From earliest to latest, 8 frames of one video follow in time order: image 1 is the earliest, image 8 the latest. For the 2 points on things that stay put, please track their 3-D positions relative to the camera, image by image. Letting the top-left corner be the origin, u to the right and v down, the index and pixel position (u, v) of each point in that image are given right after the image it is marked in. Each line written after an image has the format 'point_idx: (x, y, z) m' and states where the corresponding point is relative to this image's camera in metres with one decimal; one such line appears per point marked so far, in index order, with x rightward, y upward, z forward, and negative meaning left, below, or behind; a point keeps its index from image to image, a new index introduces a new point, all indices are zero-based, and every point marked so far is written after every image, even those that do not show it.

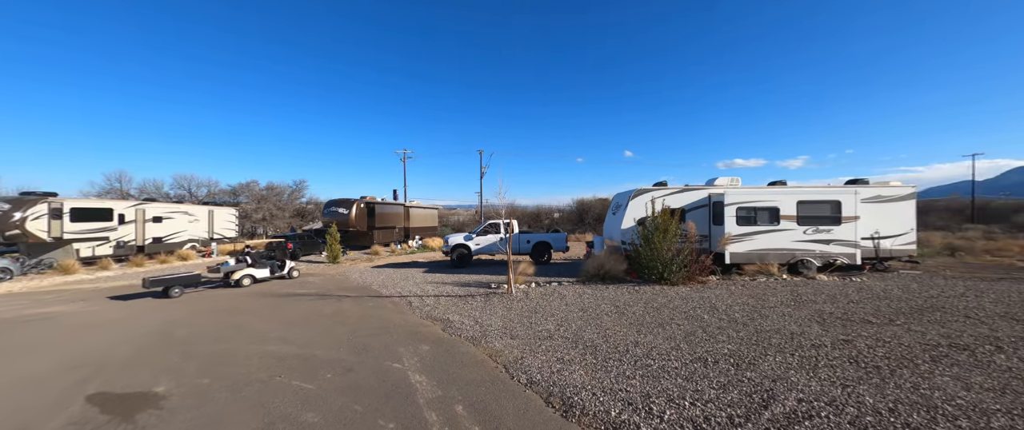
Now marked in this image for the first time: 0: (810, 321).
0: (+4.8, -1.7, +5.3) m
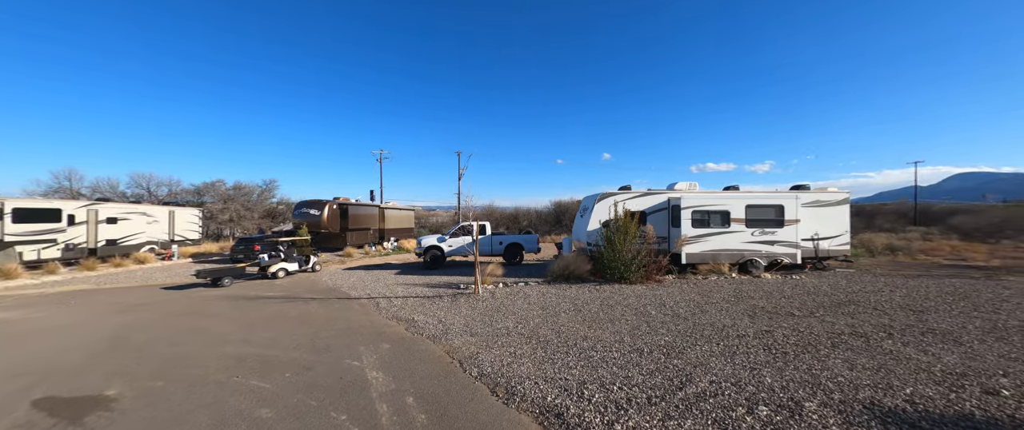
0: (+4.1, -1.8, +5.9) m
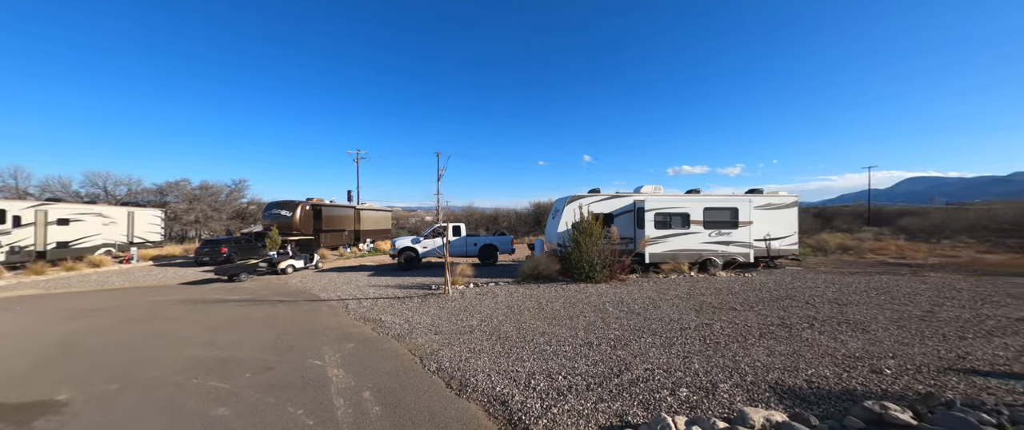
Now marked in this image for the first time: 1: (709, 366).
0: (+3.4, -1.8, +6.3) m
1: (+2.3, -1.7, +3.8) m
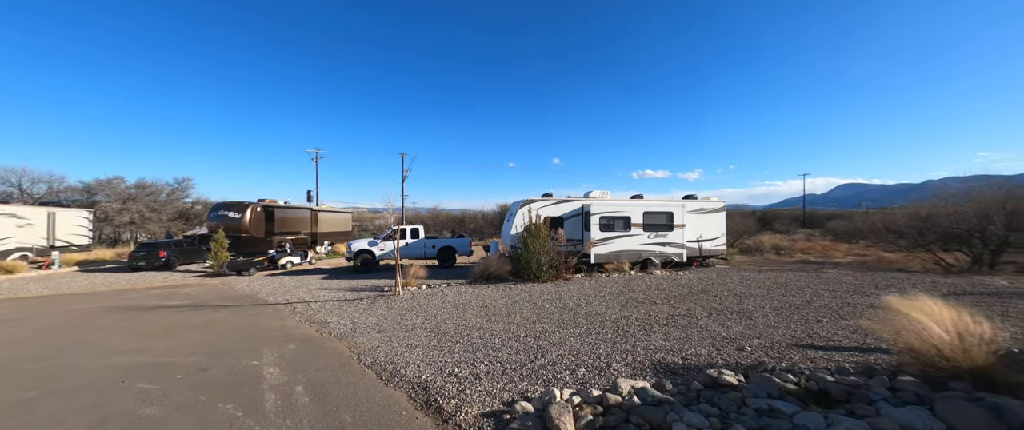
0: (+2.2, -1.9, +7.0) m
1: (+1.3, -1.8, +4.4) m
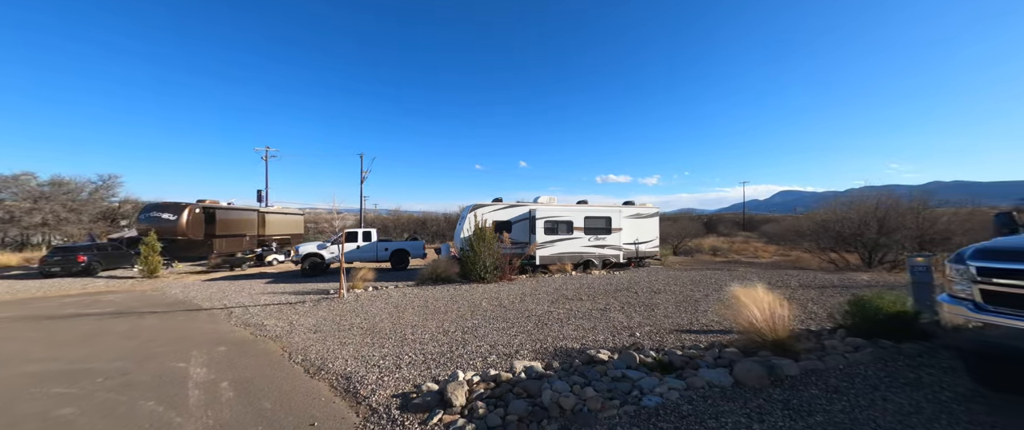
0: (+0.8, -2.0, +7.7) m
1: (+0.2, -1.9, +5.0) m
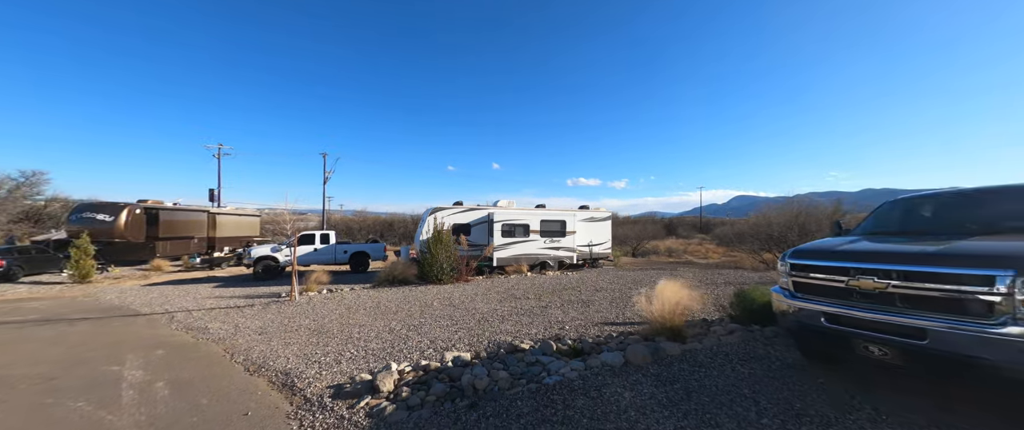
0: (-0.4, -2.1, +8.2) m
1: (-0.8, -2.0, +5.5) m
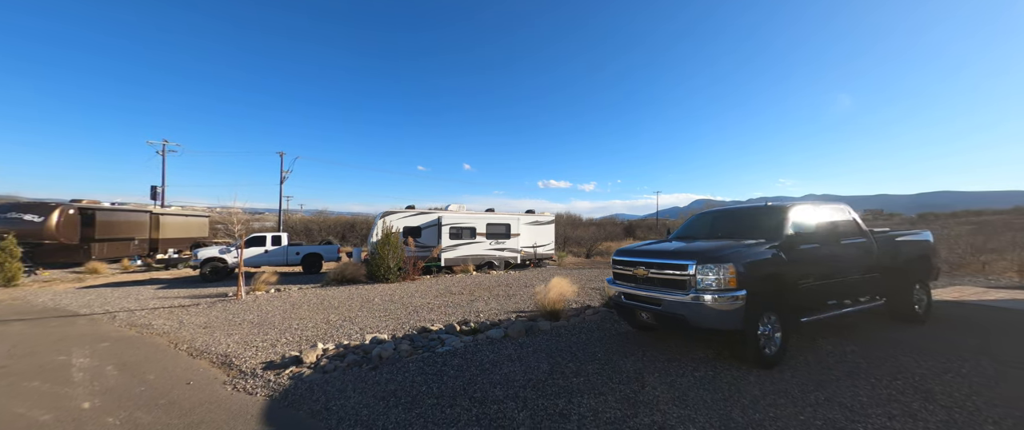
0: (-2.2, -2.2, +9.1) m
1: (-2.4, -2.1, +6.4) m
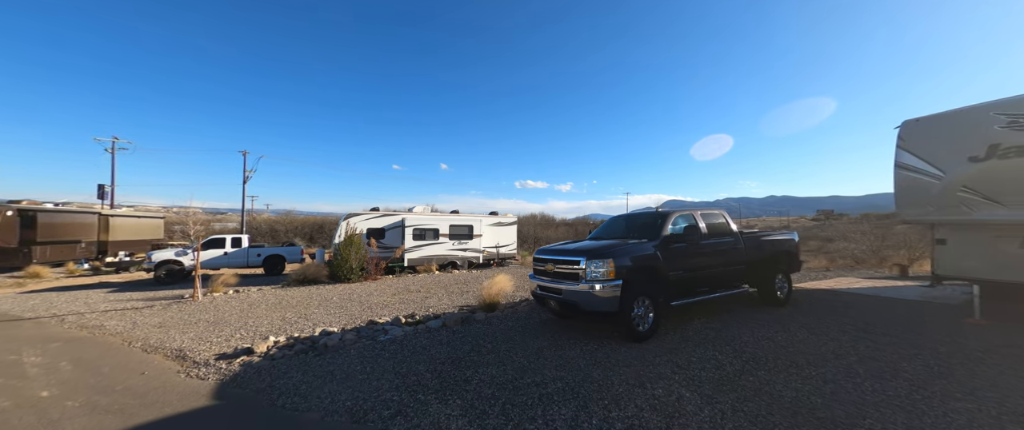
0: (-3.6, -2.3, +9.6) m
1: (-3.5, -2.2, +6.9) m
